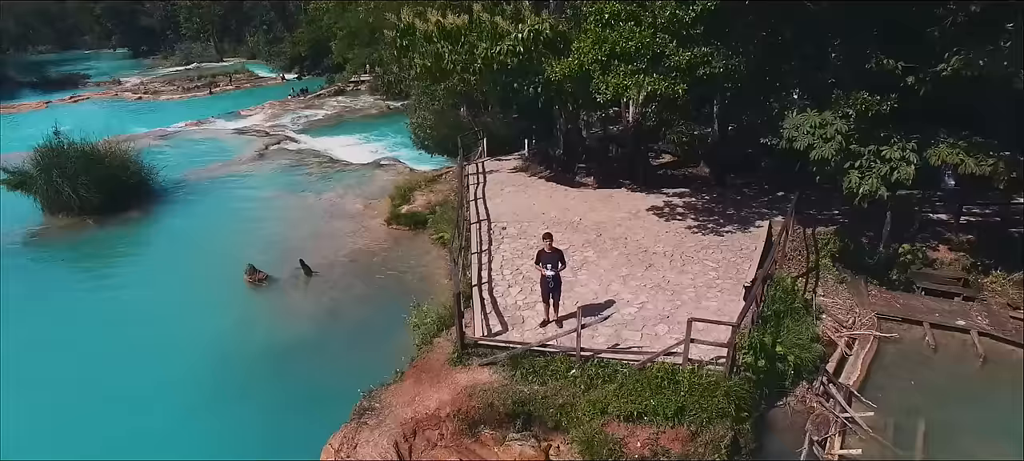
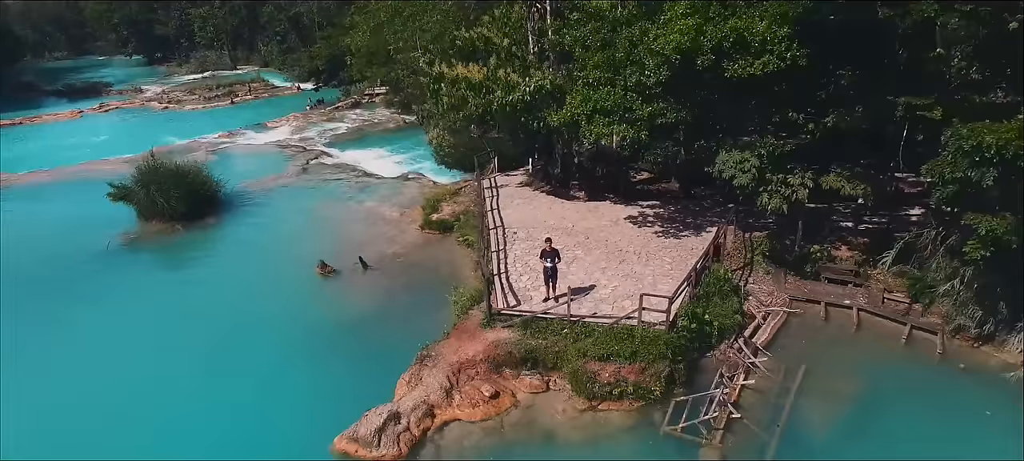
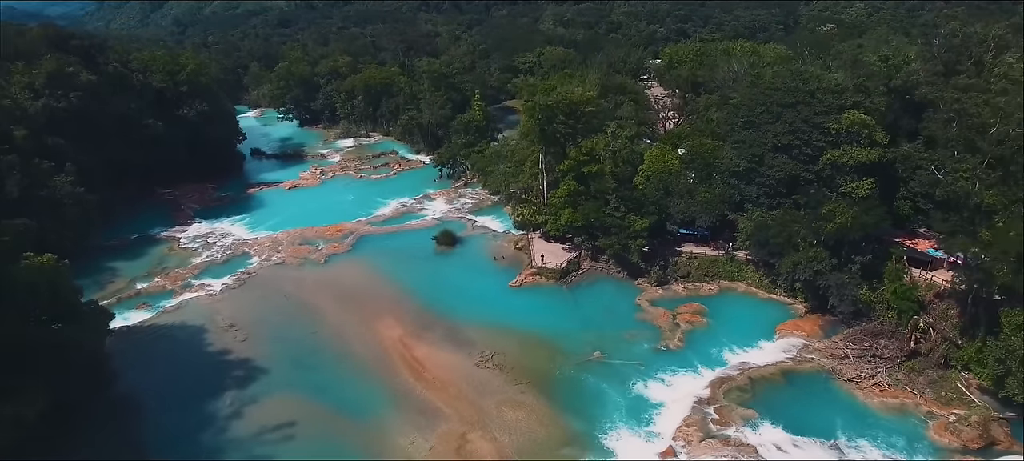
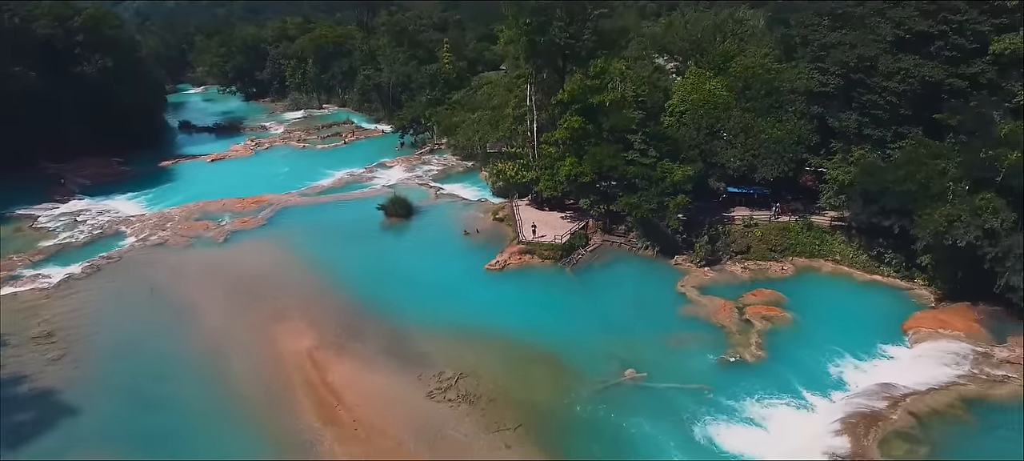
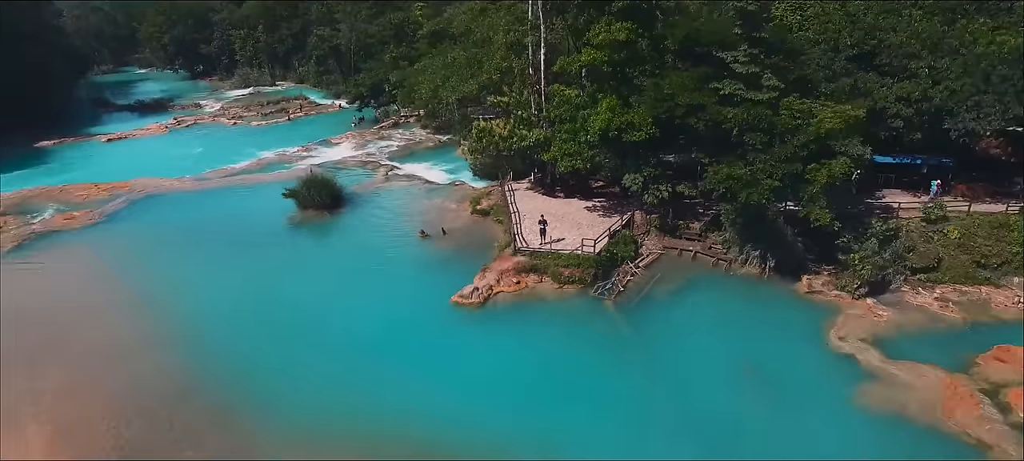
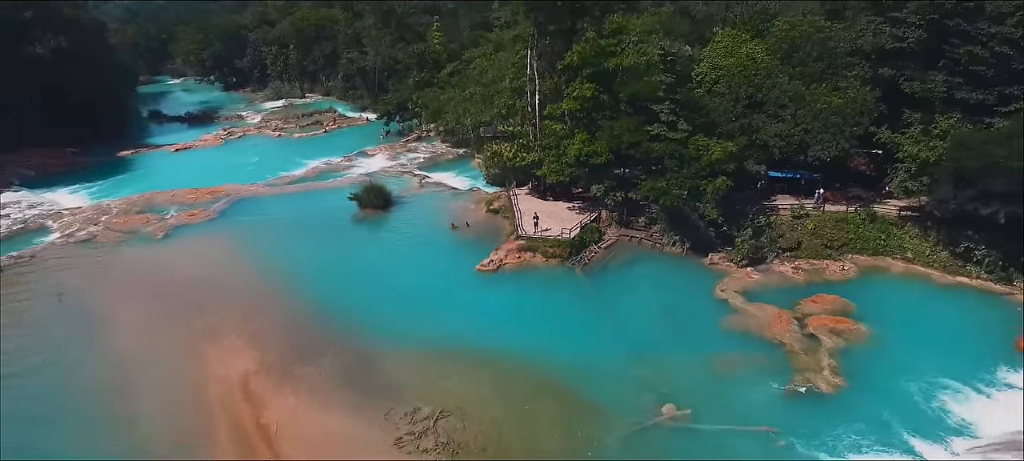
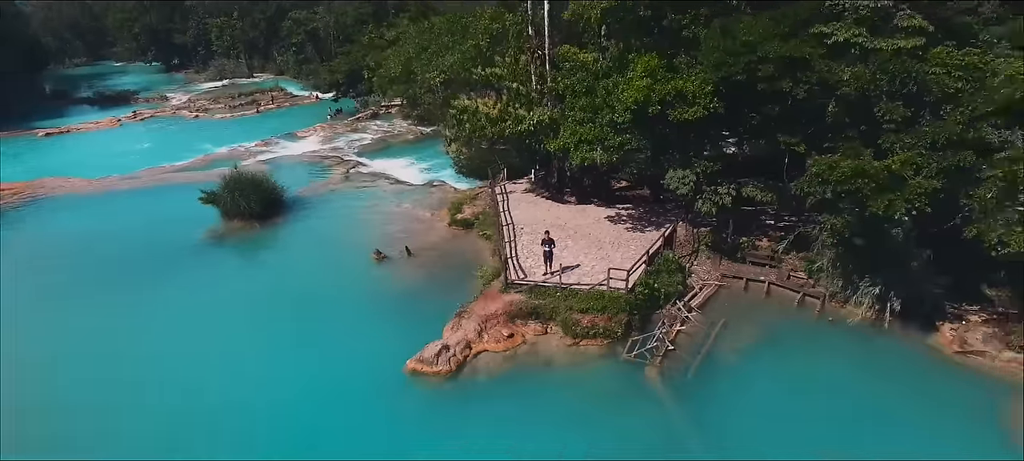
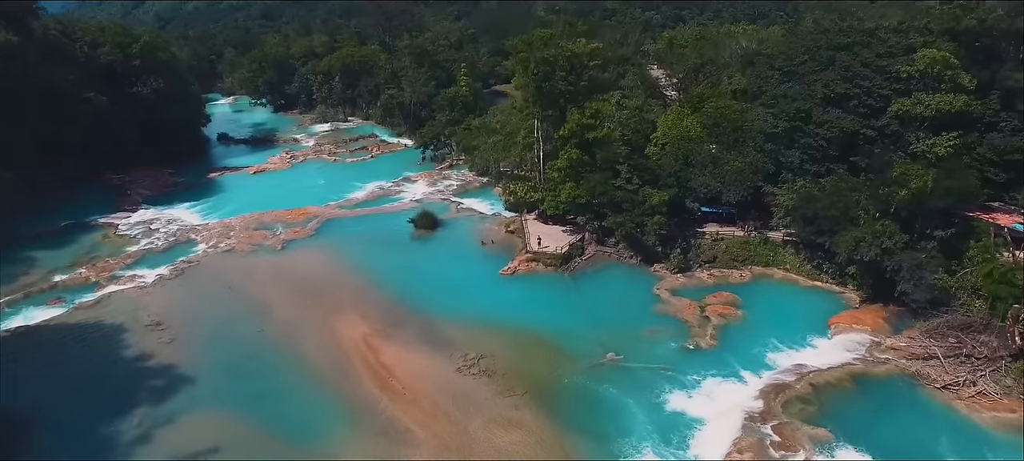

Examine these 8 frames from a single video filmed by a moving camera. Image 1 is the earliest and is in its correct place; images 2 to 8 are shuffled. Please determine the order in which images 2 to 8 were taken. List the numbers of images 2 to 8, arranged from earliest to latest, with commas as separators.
2, 7, 5, 6, 4, 8, 3
